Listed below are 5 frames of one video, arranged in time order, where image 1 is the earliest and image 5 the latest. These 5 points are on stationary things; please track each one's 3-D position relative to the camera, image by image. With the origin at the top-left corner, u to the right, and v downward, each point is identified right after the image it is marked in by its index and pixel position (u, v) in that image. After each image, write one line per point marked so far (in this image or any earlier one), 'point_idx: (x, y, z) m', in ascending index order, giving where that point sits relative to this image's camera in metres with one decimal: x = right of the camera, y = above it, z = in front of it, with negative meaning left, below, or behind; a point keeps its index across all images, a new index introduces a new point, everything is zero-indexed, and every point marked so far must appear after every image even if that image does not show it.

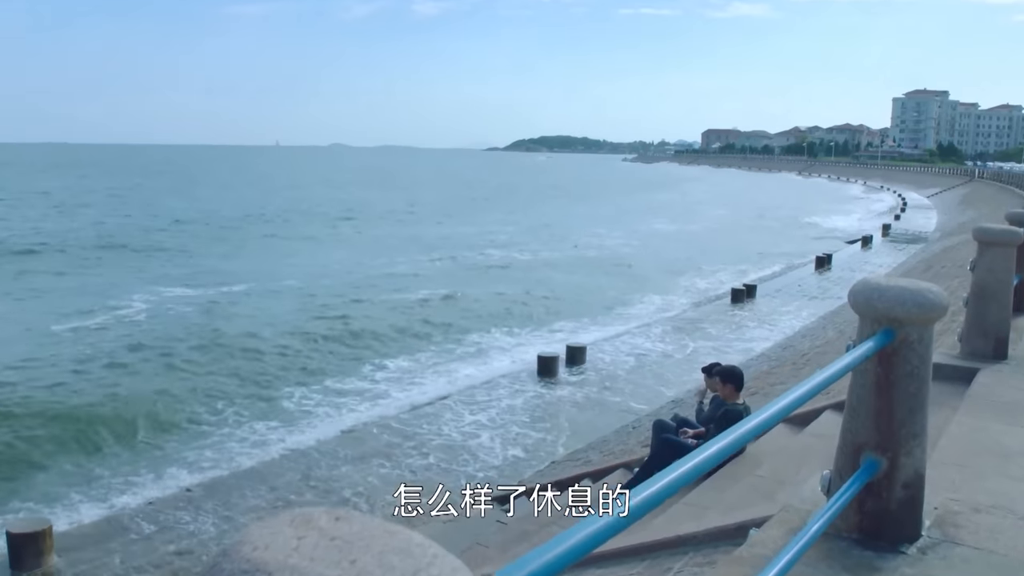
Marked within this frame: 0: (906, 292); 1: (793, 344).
0: (+1.6, 0.0, +3.5) m
1: (+5.7, -1.1, +17.7) m
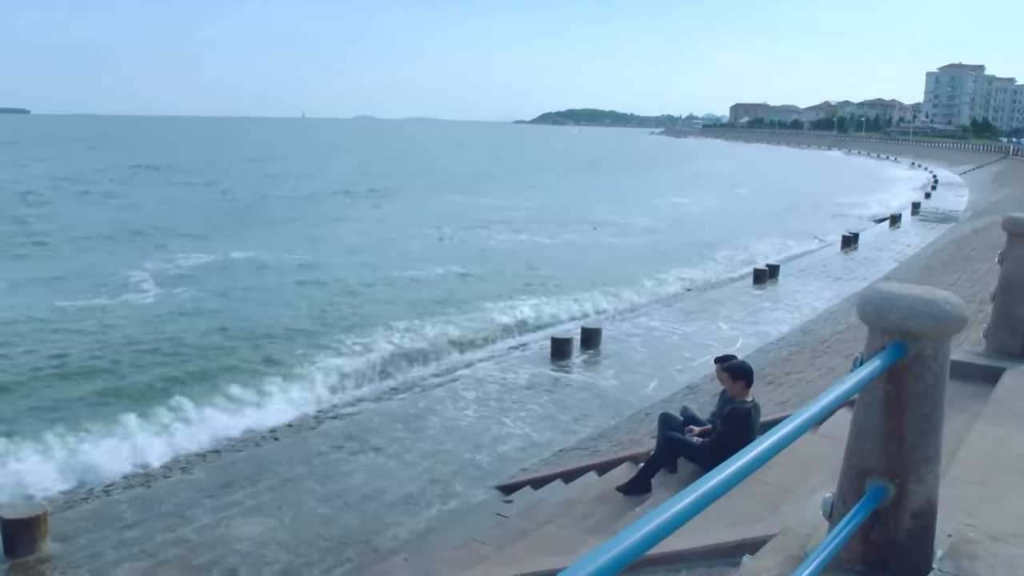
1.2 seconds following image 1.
0: (+1.5, 0.0, +3.1) m
1: (+6.0, -0.8, +17.2) m
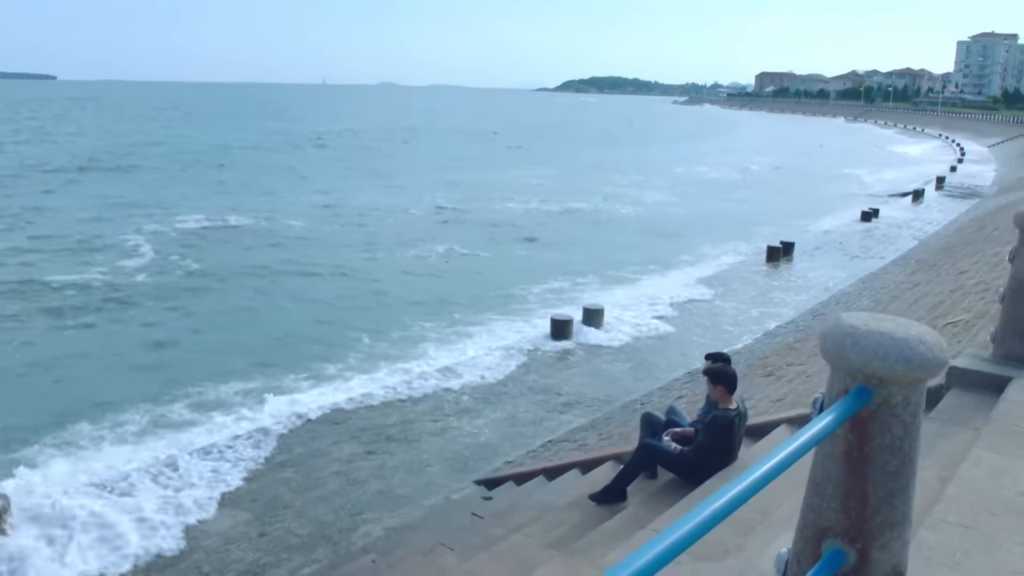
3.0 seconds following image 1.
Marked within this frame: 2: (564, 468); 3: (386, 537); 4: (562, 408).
0: (+1.1, -0.2, +2.6) m
1: (+6.0, -0.5, +16.6) m
2: (+0.5, -1.9, +9.1) m
3: (-1.2, -2.5, +8.5) m
4: (+0.7, -1.7, +12.3) m
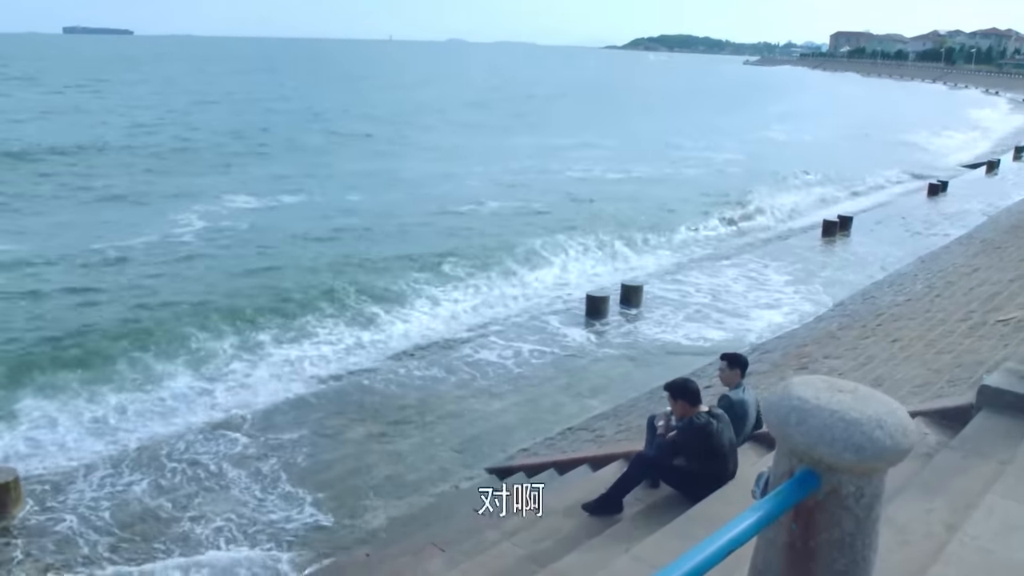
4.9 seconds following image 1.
0: (+0.8, -0.3, +2.2) m
1: (+6.6, -0.1, +15.8) m
2: (+0.6, -1.8, +8.7) m
3: (-1.2, -2.3, +8.3) m
4: (+1.0, -1.5, +11.9) m
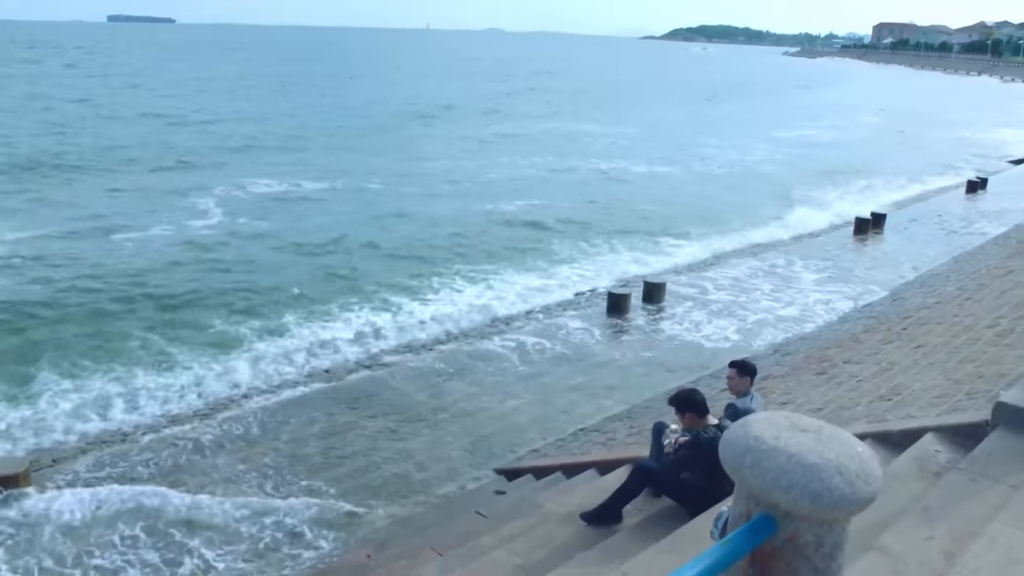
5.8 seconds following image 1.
0: (+0.7, -0.4, +2.0) m
1: (+7.0, -0.1, +15.4) m
2: (+0.7, -1.8, +8.6) m
3: (-1.2, -2.3, +8.2) m
4: (+1.2, -1.4, +11.7) m
